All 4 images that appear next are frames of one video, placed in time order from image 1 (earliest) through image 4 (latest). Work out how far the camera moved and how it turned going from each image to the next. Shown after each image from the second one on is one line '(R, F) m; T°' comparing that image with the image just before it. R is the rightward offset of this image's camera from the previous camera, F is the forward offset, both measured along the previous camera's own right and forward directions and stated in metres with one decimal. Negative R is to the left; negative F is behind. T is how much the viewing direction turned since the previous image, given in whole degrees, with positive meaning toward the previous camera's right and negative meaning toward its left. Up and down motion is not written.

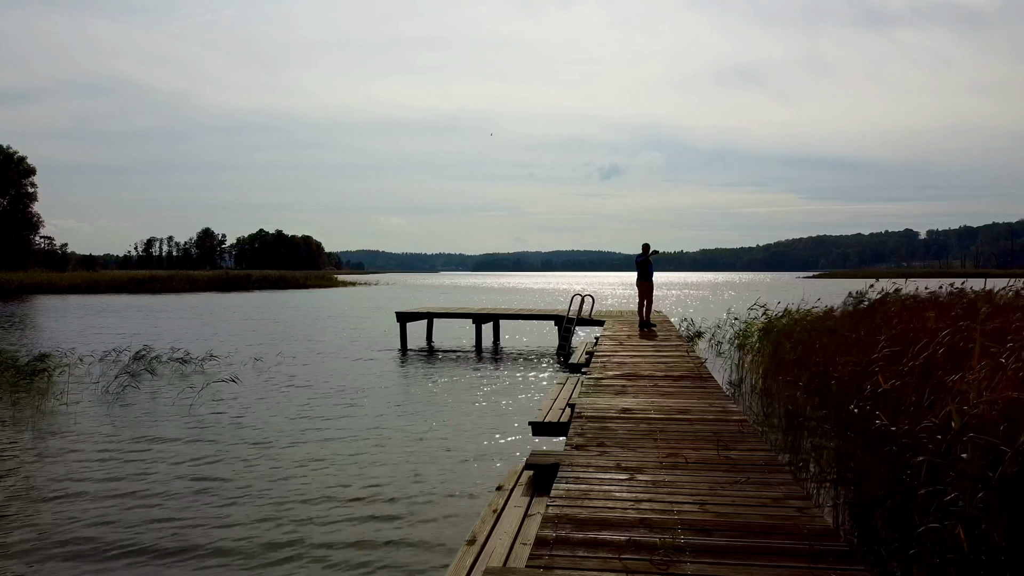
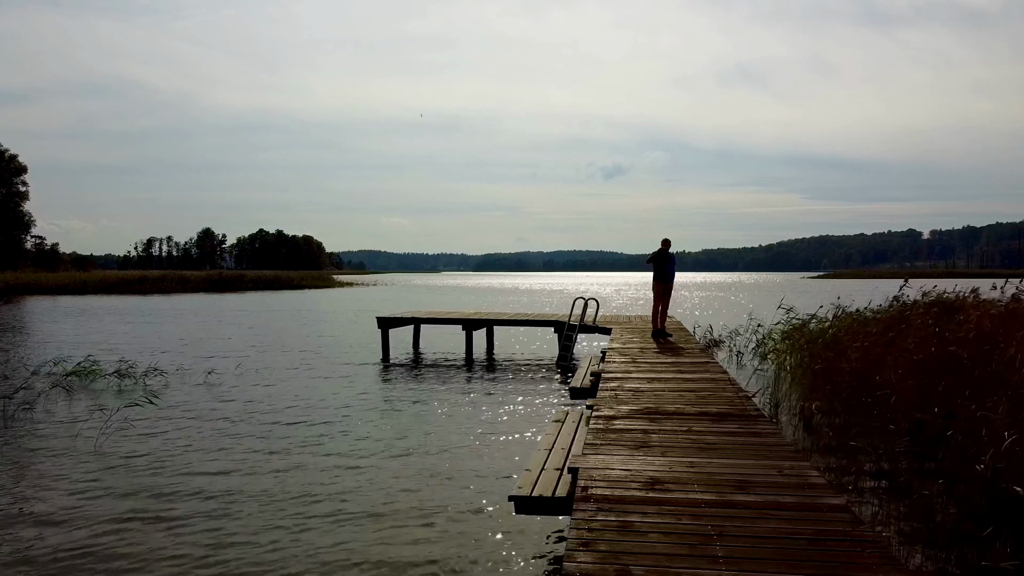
(+0.2, +2.4) m; 0°
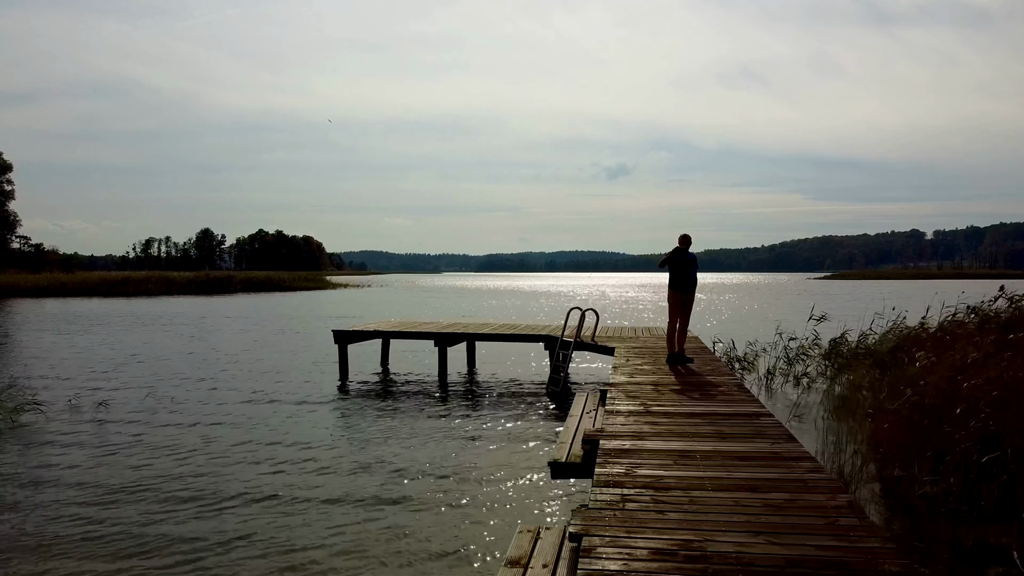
(+0.5, +3.4) m; 0°
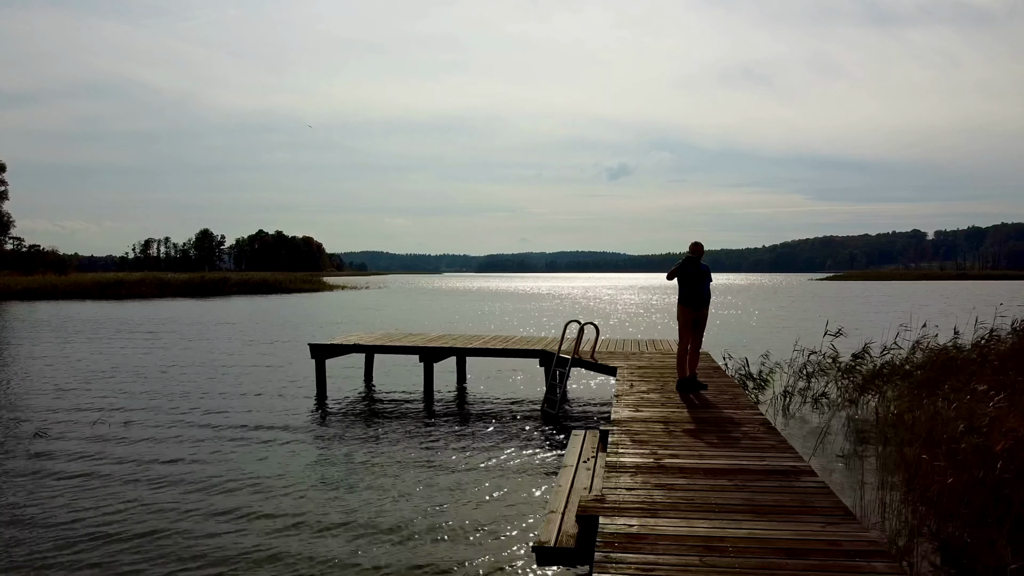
(+0.2, +1.4) m; 0°
